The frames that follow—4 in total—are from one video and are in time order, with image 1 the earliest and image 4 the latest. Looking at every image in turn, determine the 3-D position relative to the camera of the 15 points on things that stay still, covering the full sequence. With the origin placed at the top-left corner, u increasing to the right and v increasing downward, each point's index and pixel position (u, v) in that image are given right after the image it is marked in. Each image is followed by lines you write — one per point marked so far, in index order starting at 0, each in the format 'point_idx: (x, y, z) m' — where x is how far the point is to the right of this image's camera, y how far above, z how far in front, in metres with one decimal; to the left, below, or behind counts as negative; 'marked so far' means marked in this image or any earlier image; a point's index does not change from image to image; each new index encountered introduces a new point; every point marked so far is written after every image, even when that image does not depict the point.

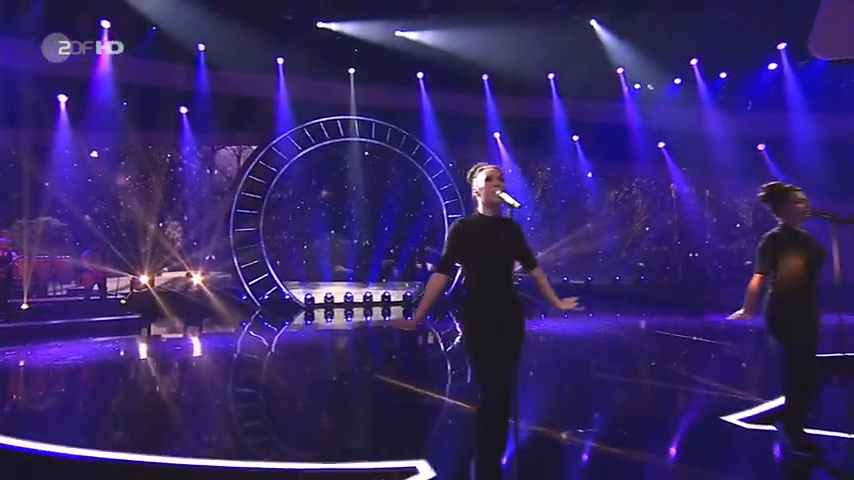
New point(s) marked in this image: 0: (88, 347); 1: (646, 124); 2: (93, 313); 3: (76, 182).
0: (-5.9, -1.8, +7.2) m
1: (+5.6, +3.1, +11.0) m
2: (-6.8, -1.4, +8.6) m
3: (-8.5, +1.3, +10.7) m
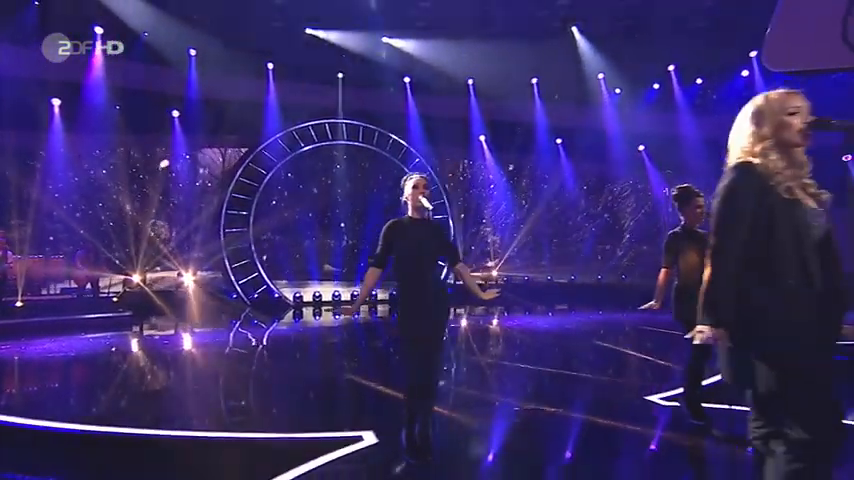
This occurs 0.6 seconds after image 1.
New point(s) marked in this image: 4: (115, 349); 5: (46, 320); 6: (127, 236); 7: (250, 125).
0: (-6.0, -1.7, +7.2) m
1: (+5.2, +3.1, +11.8) m
2: (-6.9, -1.4, +8.5) m
3: (-8.8, +1.3, +10.5) m
4: (-5.1, -1.8, +6.9) m
5: (-7.0, -1.5, +7.8) m
6: (-7.5, +0.2, +10.6) m
7: (-4.4, +2.9, +10.9) m
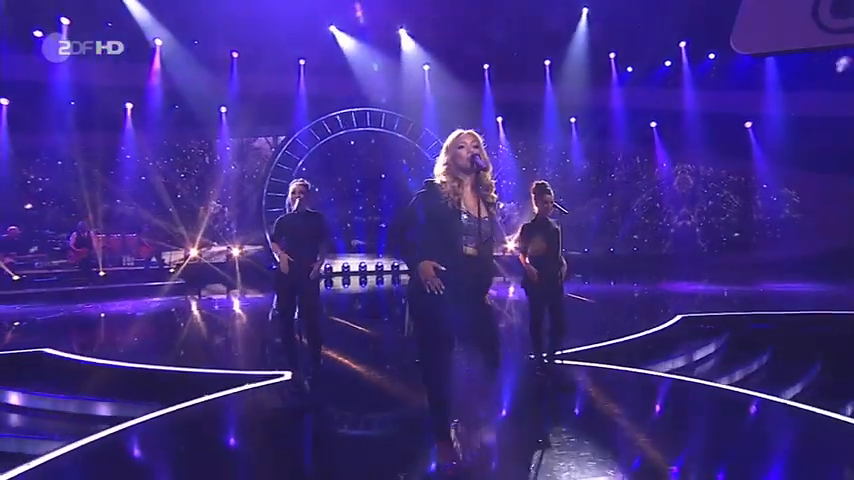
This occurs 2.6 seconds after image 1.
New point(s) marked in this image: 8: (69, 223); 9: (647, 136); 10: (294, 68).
0: (-6.0, -1.4, +9.2) m
1: (+5.6, +3.8, +12.2) m
2: (-6.8, -0.9, +10.7) m
3: (-8.4, +1.9, +12.6) m
4: (-5.1, -1.4, +8.8) m
5: (-6.9, -1.1, +10.0) m
6: (-7.1, +0.8, +12.7) m
7: (-4.0, +3.6, +12.4) m
8: (-10.0, +0.5, +11.7) m
9: (+6.4, +3.1, +12.8) m
10: (-3.6, +4.7, +11.9) m
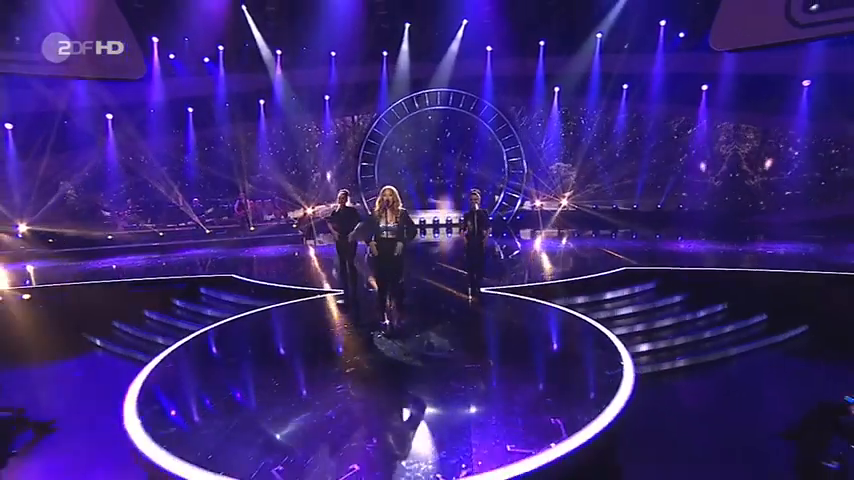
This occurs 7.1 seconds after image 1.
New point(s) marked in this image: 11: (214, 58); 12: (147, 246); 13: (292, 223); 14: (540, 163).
0: (-4.6, -0.2, +13.6) m
1: (+7.3, +5.0, +13.0) m
2: (-5.0, +0.4, +15.1) m
3: (-6.2, +3.5, +17.1) m
4: (-3.9, -0.4, +13.0) m
5: (-5.3, +0.1, +14.5) m
6: (-4.9, +2.3, +16.9) m
7: (-2.0, +5.0, +15.6) m
8: (-7.9, +2.0, +16.7) m
9: (+8.2, +4.3, +13.4) m
10: (-1.7, +6.0, +14.8) m
11: (-6.9, +5.9, +14.0) m
12: (-8.3, -0.2, +12.7) m
13: (-4.7, +0.6, +15.2) m
14: (+4.3, +2.9, +16.2) m
